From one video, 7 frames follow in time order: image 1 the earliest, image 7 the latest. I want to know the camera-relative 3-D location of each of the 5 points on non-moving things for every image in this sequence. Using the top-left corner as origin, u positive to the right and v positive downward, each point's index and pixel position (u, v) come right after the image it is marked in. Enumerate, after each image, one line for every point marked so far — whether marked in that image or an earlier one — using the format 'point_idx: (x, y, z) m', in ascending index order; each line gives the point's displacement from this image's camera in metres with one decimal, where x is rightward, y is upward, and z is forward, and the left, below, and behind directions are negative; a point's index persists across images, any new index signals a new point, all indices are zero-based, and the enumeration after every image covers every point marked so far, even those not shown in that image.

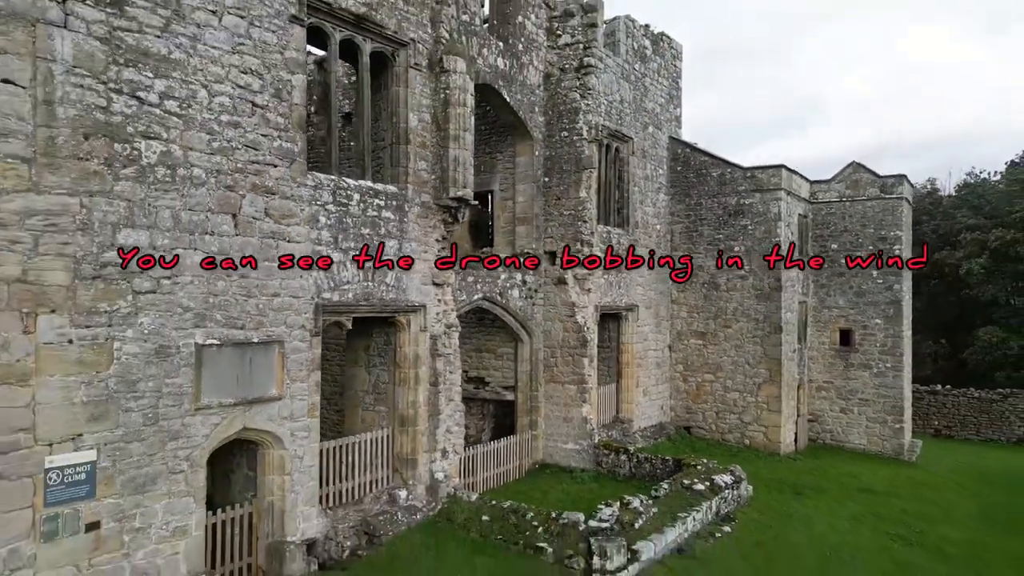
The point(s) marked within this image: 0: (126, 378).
0: (-3.5, -0.8, +6.5) m
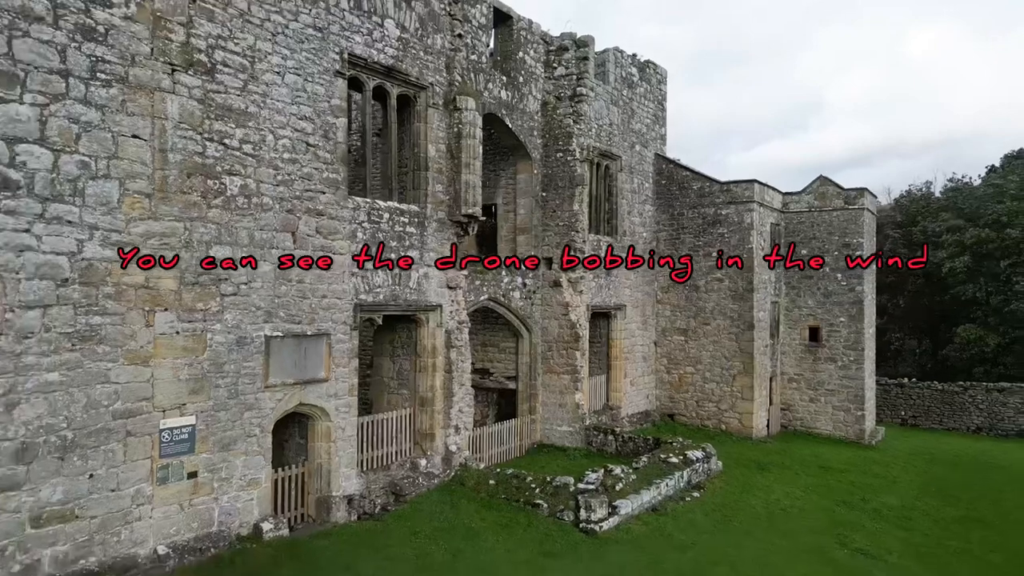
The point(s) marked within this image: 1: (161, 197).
0: (-3.5, -0.8, +8.3) m
1: (-3.9, +1.0, +7.8) m
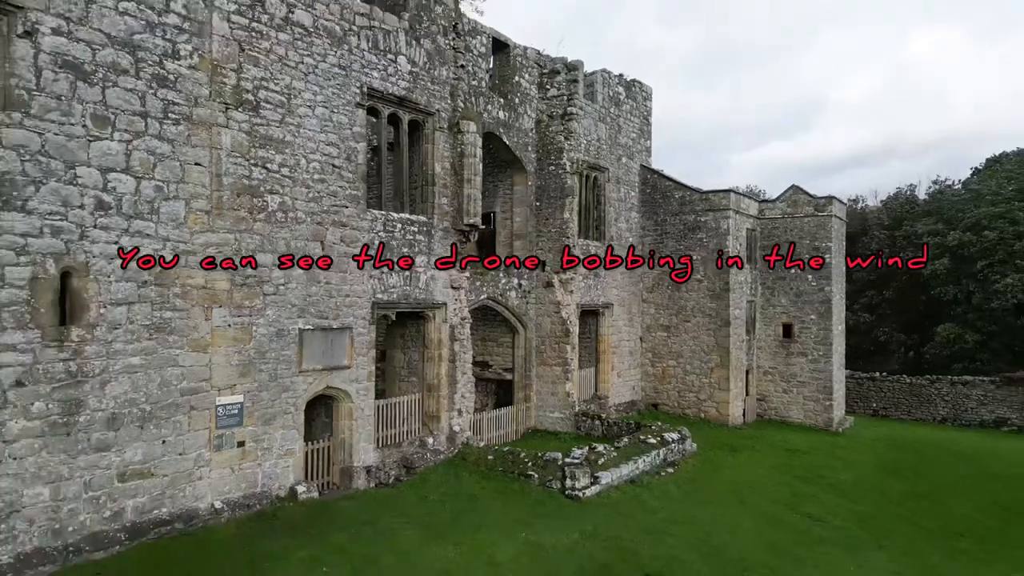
0: (-3.6, -0.9, +9.9) m
1: (-3.9, +1.0, +9.4) m
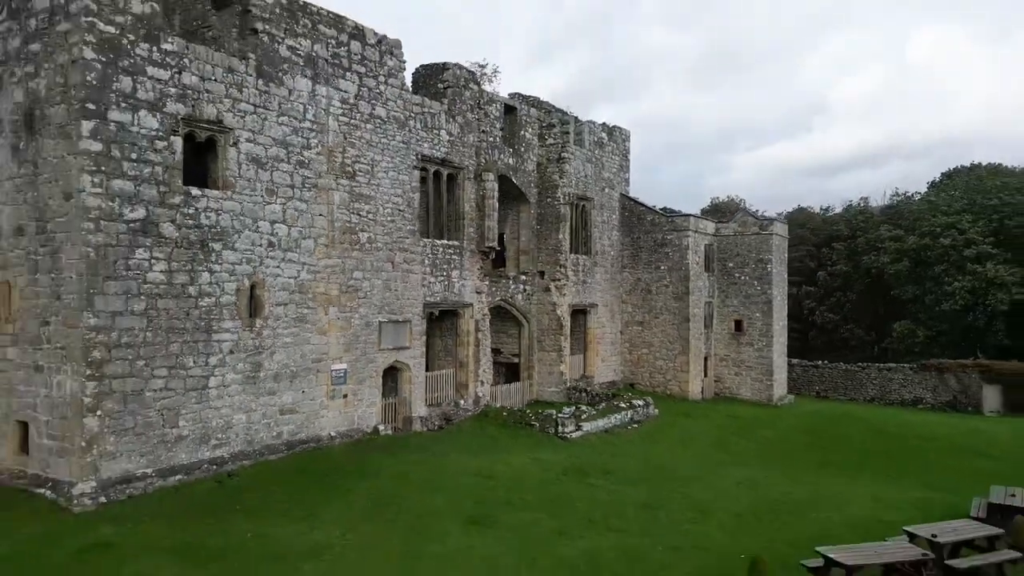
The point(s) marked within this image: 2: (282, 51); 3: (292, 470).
0: (-3.4, -1.0, +15.1) m
1: (-3.7, +0.9, +14.5) m
2: (-4.4, +4.6, +13.6) m
3: (-4.0, -3.3, +12.9) m
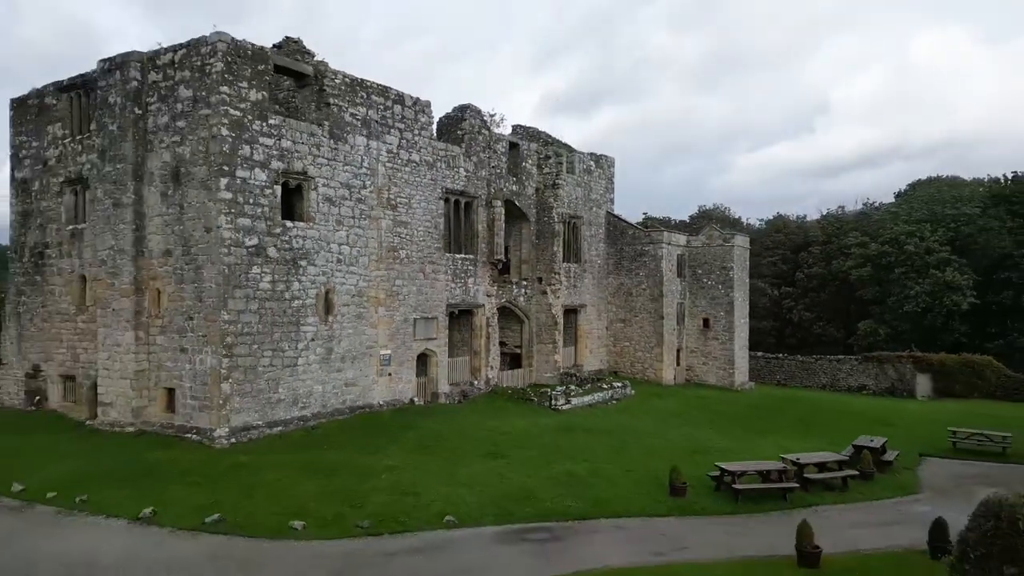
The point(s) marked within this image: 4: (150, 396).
0: (-3.2, -1.1, +19.8) m
1: (-3.6, +0.8, +19.2) m
2: (-4.3, +4.4, +18.3) m
3: (-3.9, -3.4, +17.6) m
4: (-8.5, -2.5, +16.5) m
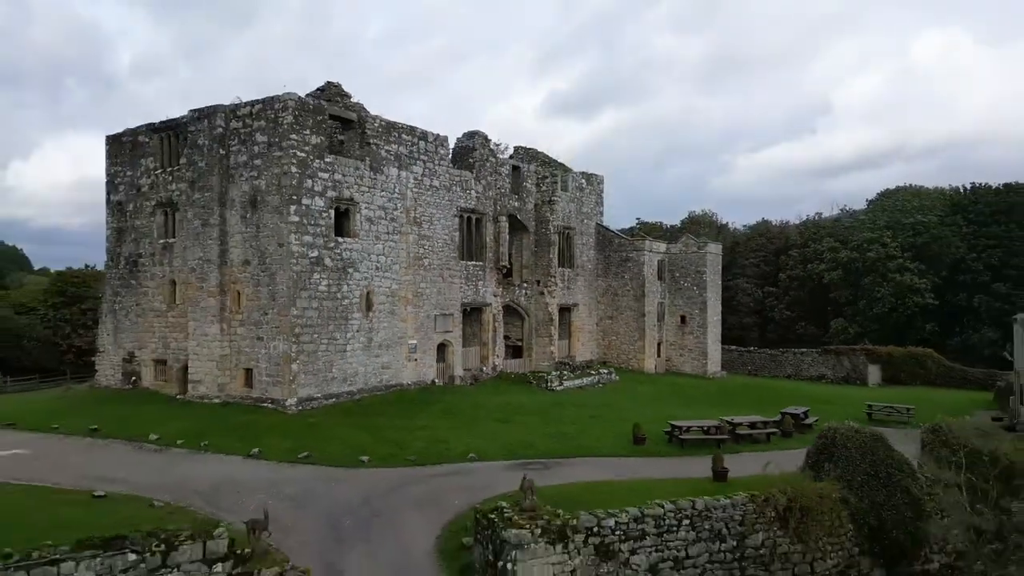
0: (-3.1, -1.2, +24.3) m
1: (-3.5, +0.7, +23.8) m
2: (-4.2, +4.4, +22.8) m
3: (-3.8, -3.5, +22.2) m
4: (-8.4, -2.6, +21.0) m
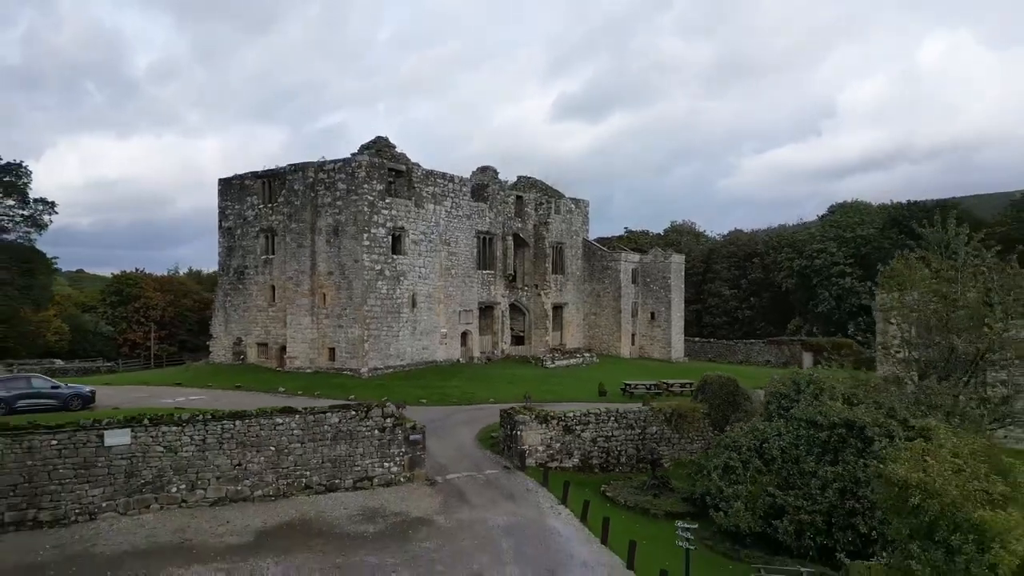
0: (-2.9, -1.3, +33.1) m
1: (-3.3, +0.6, +32.6) m
2: (-4.0, +4.3, +31.6) m
3: (-3.6, -3.6, +30.9) m
4: (-8.2, -2.7, +29.8) m
